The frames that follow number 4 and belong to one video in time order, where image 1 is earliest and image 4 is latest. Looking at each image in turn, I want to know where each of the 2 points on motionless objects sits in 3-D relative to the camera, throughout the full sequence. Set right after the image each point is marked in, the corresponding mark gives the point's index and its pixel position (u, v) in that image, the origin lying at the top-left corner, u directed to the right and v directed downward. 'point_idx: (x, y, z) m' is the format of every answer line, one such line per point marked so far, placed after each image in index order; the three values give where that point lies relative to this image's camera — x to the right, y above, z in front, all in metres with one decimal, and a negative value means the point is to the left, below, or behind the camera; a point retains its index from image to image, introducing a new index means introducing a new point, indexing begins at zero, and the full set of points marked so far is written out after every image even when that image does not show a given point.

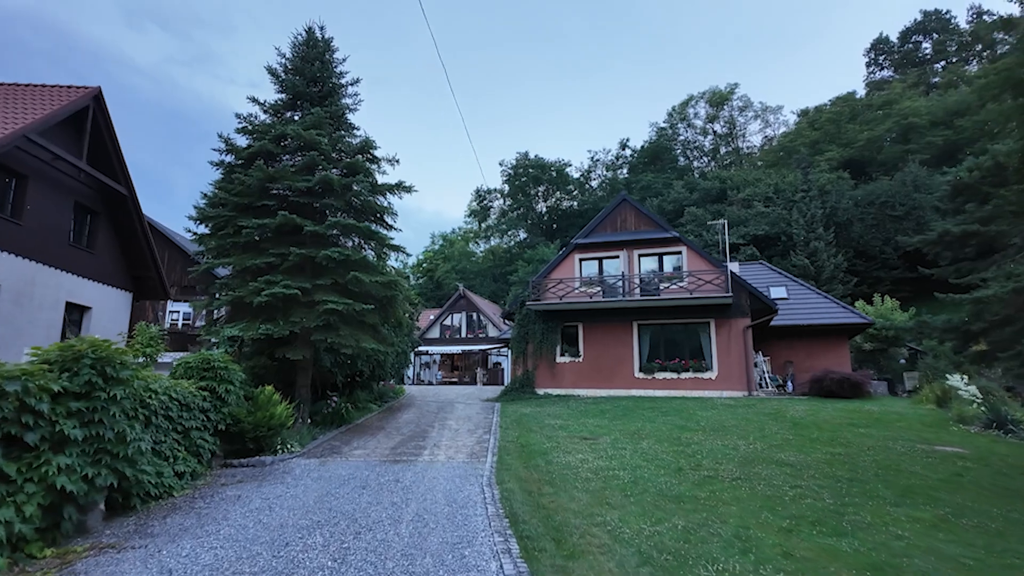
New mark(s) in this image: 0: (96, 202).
0: (-11.8, +2.4, +16.4) m
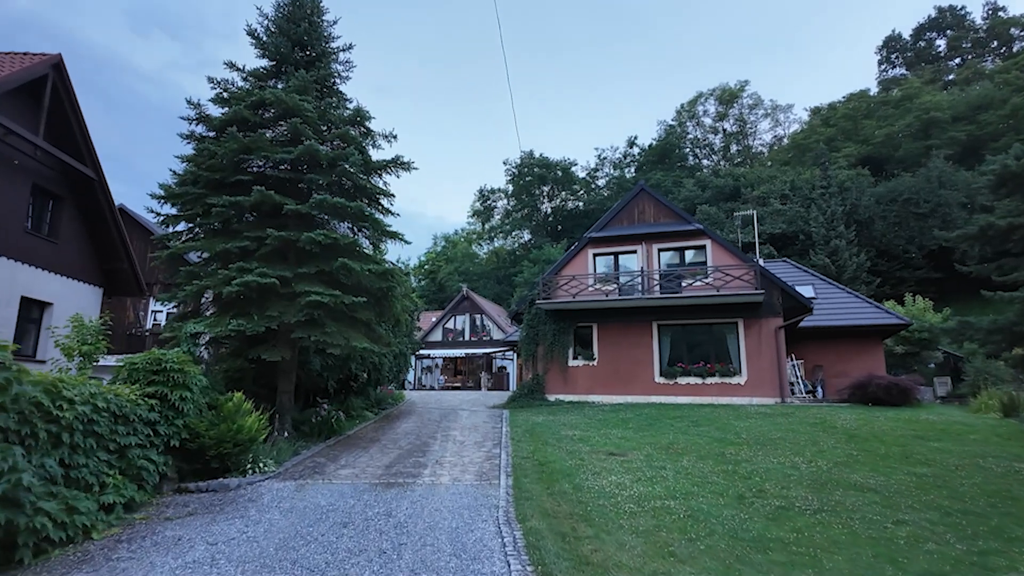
0: (-11.5, +2.6, +14.7) m
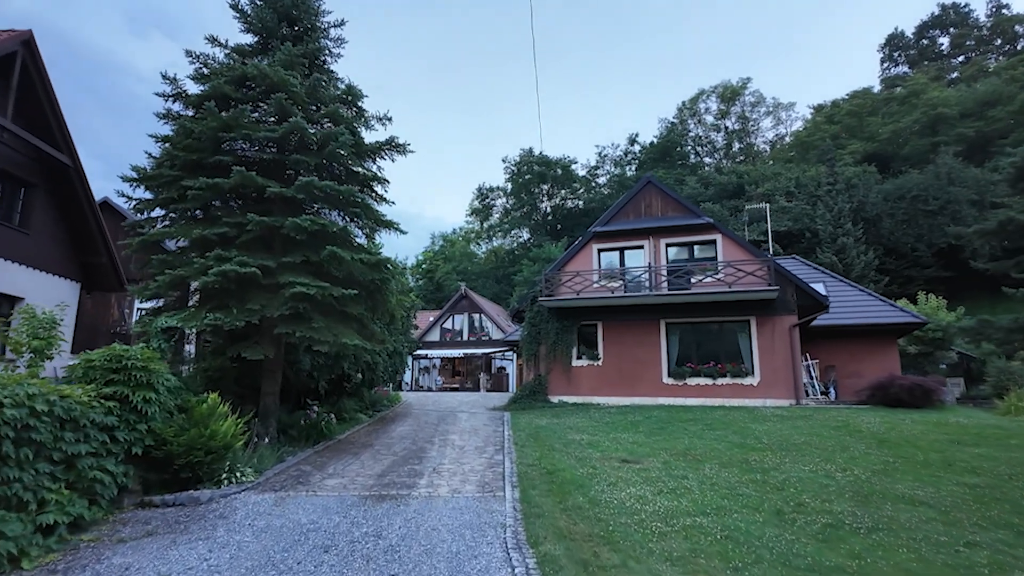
0: (-11.4, +2.7, +13.7) m
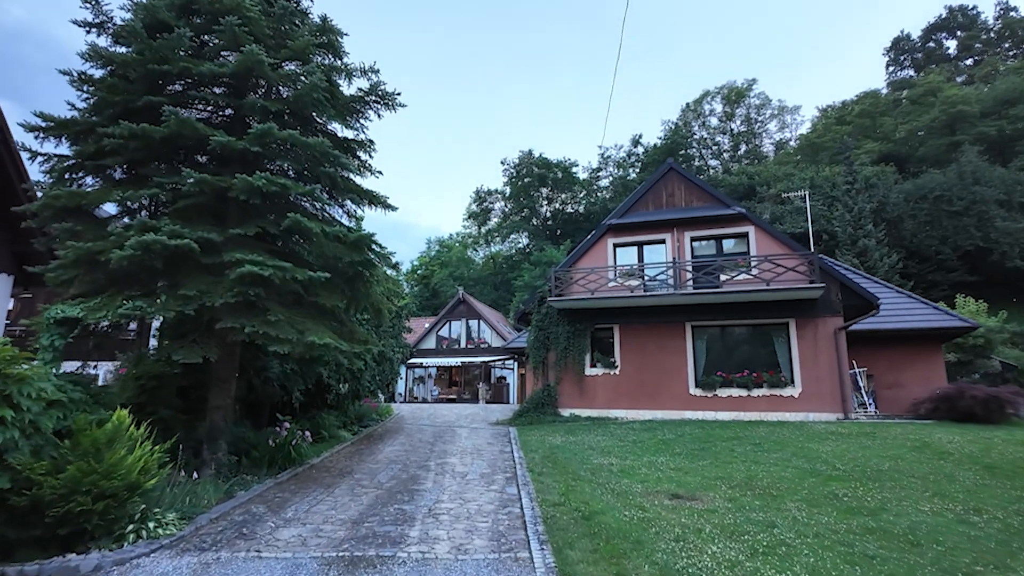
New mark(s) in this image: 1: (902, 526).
0: (-11.2, +2.9, +11.5) m
1: (+4.1, -2.5, +6.1) m
